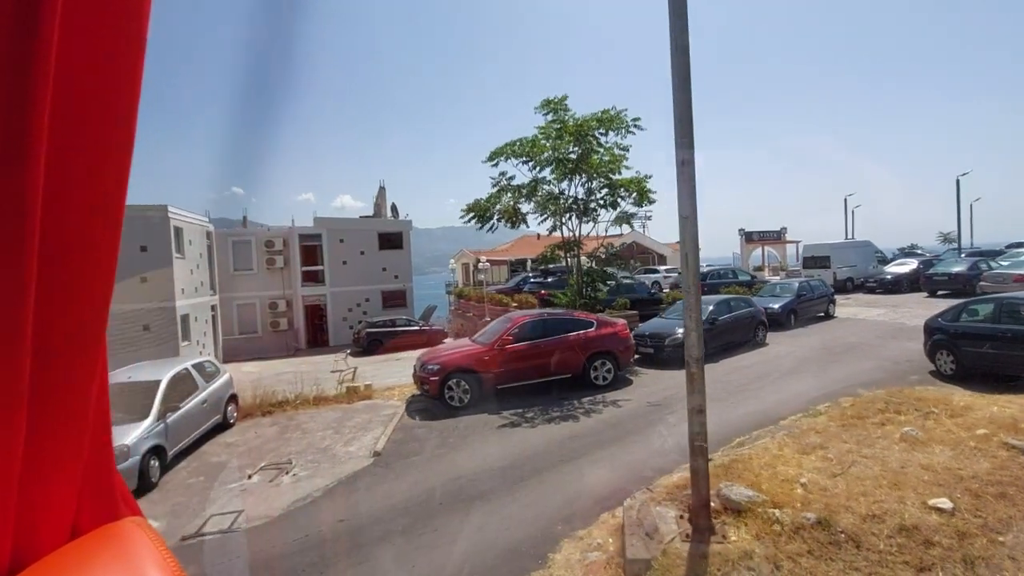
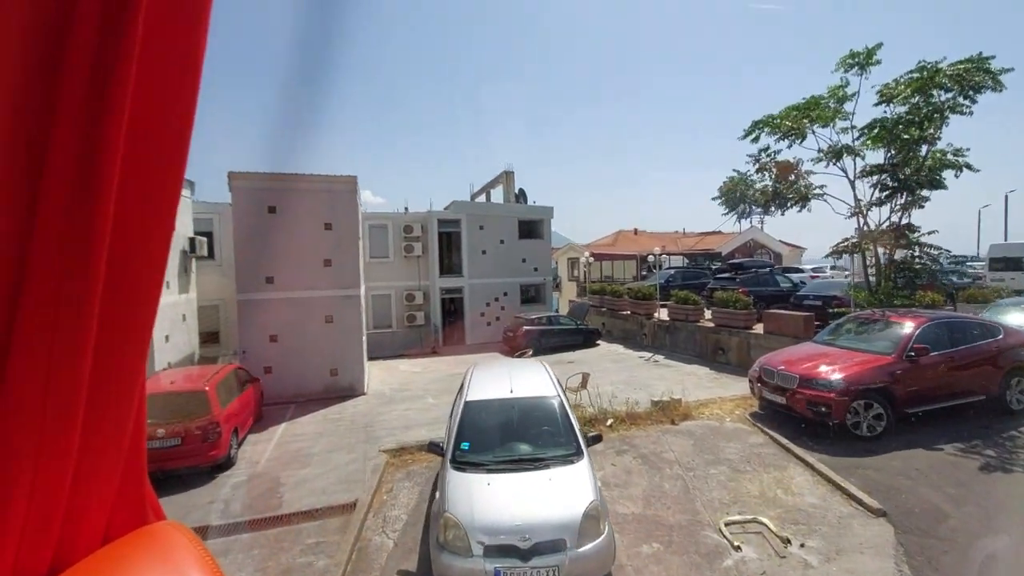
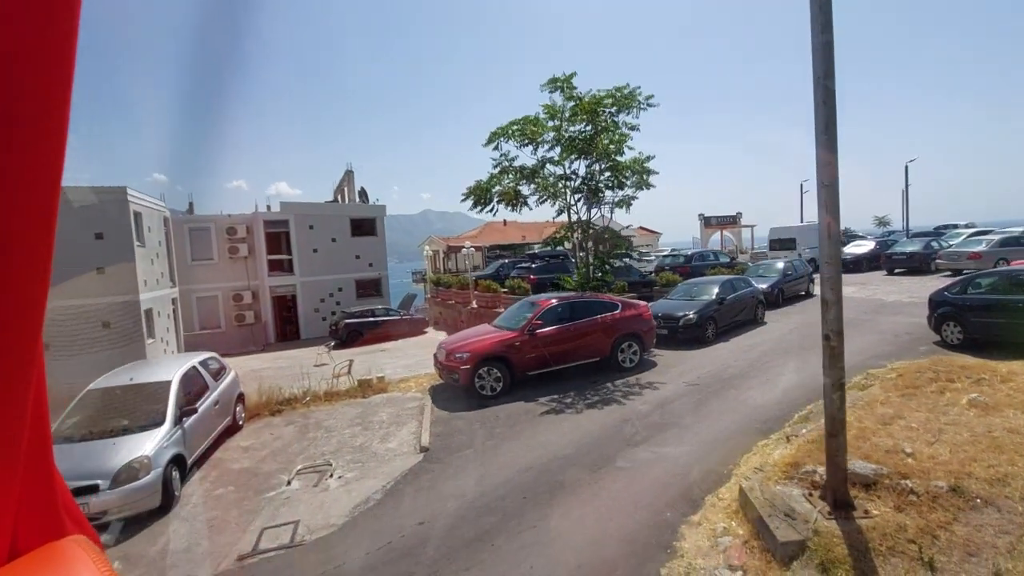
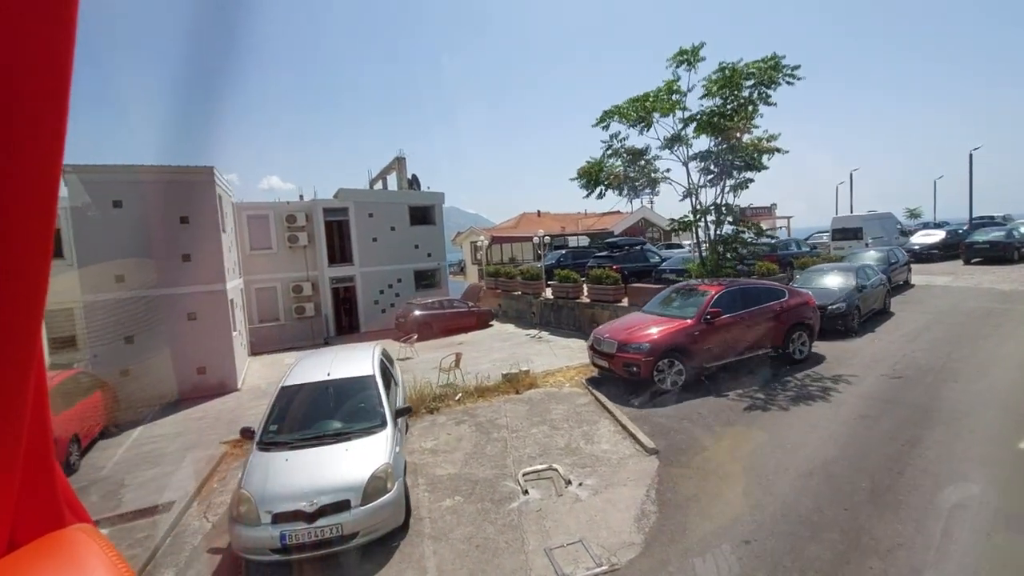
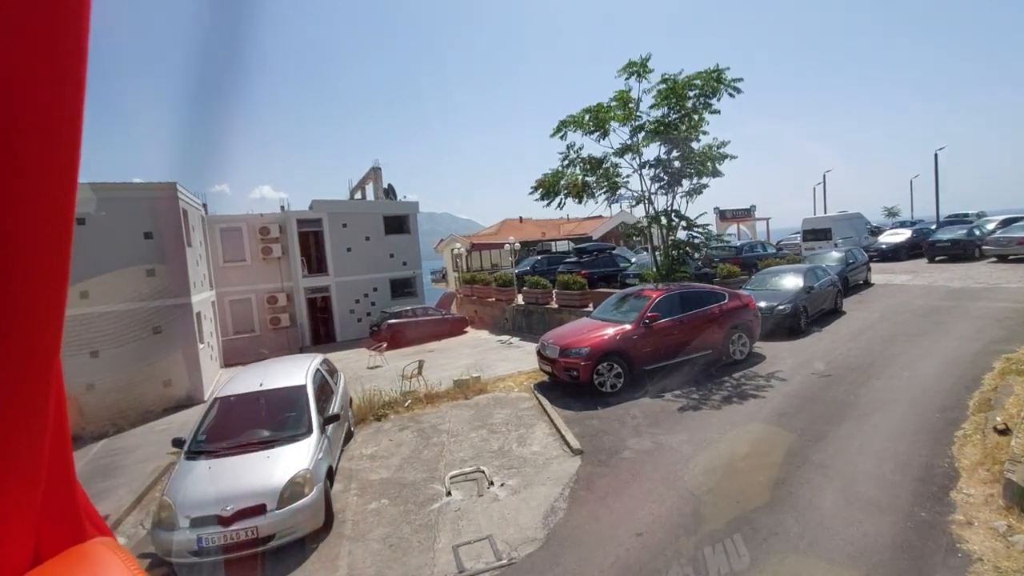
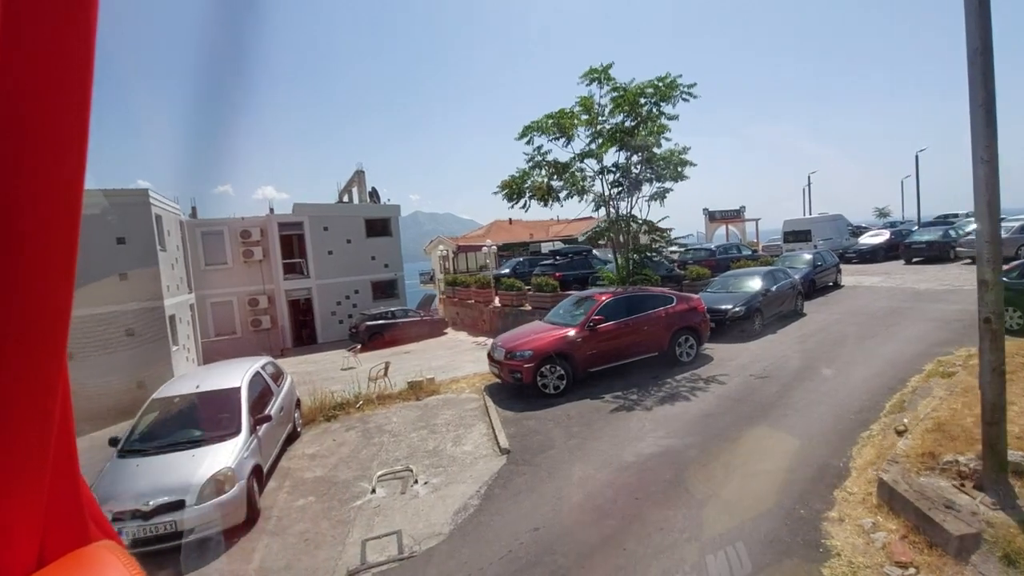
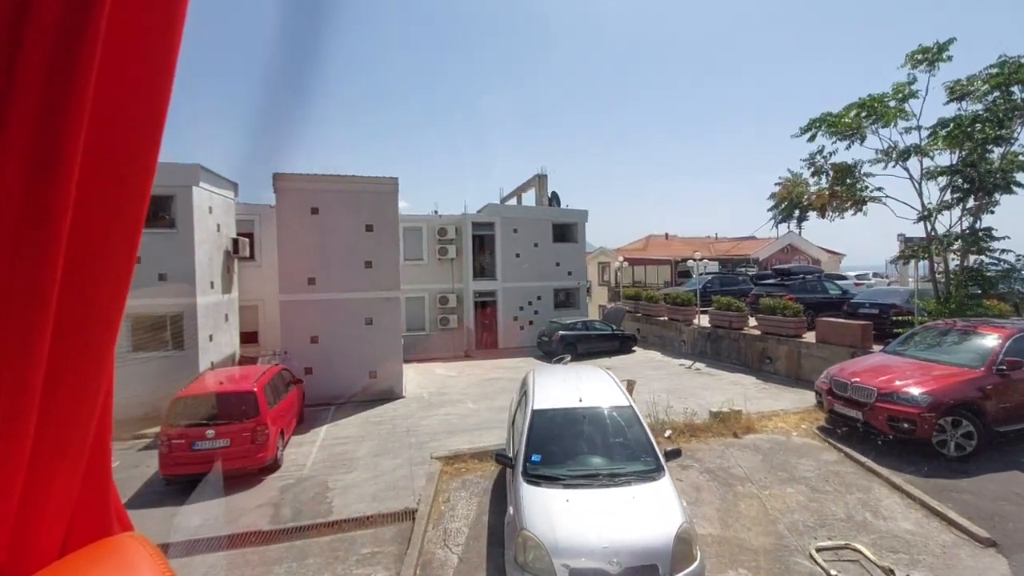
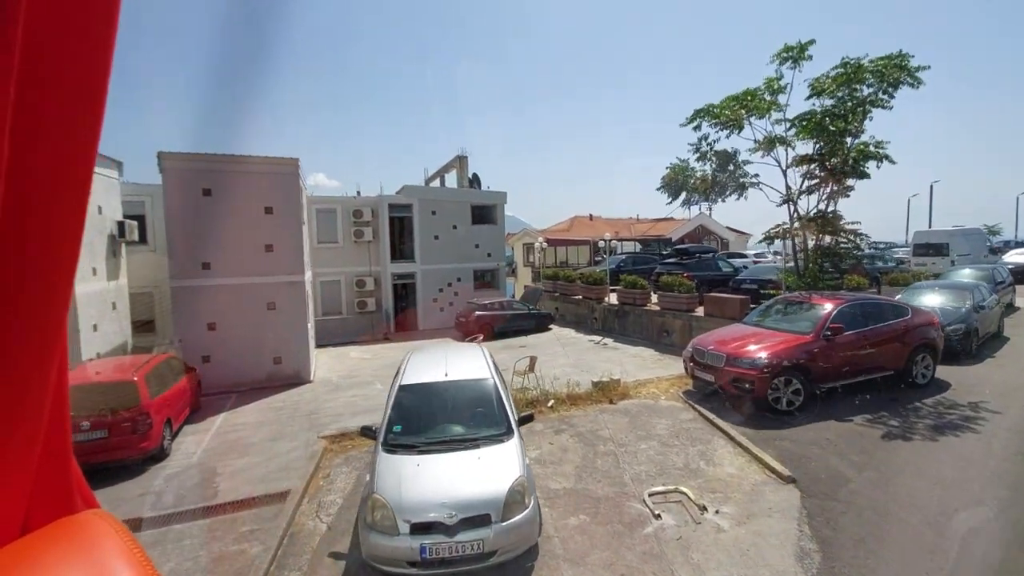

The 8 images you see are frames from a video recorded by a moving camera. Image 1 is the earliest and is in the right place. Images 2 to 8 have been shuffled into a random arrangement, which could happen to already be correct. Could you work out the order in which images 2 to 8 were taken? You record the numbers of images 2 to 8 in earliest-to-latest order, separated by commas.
3, 6, 5, 4, 8, 2, 7
